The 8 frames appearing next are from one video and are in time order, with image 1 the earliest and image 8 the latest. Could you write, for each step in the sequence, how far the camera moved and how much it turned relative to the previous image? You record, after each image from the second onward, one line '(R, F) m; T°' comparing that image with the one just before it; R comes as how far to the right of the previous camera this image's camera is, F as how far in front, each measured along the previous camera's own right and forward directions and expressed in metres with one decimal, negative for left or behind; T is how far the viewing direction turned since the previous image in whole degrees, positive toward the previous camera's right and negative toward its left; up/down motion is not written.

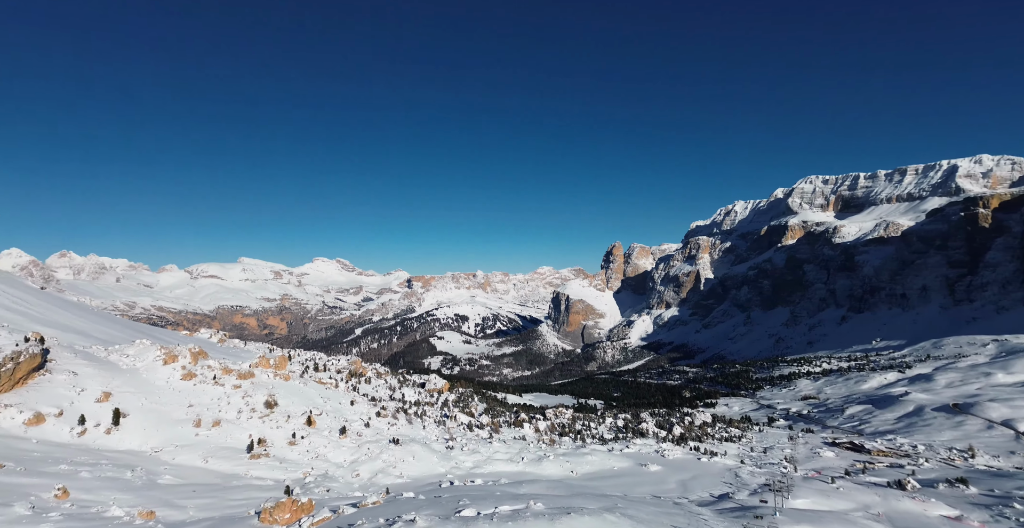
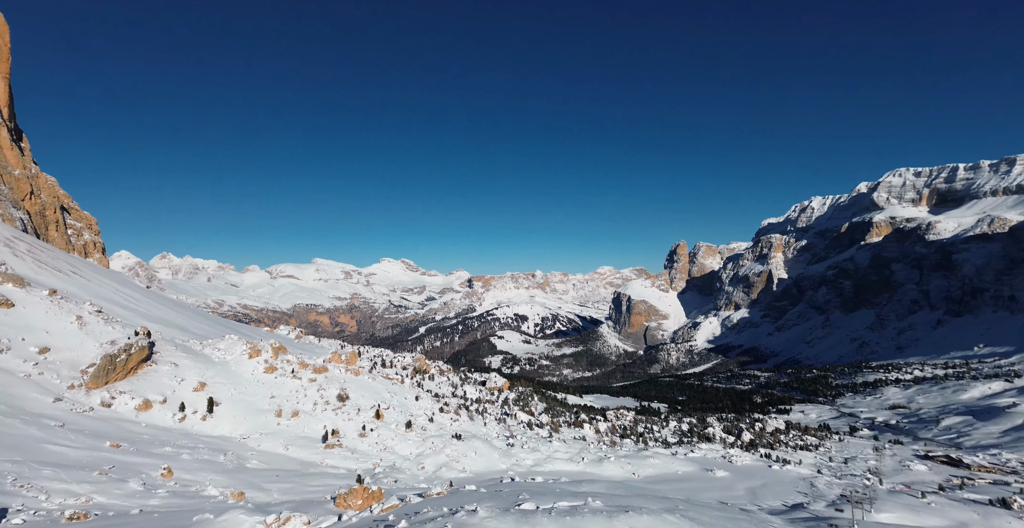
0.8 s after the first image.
(0.0, -3.1) m; -6°
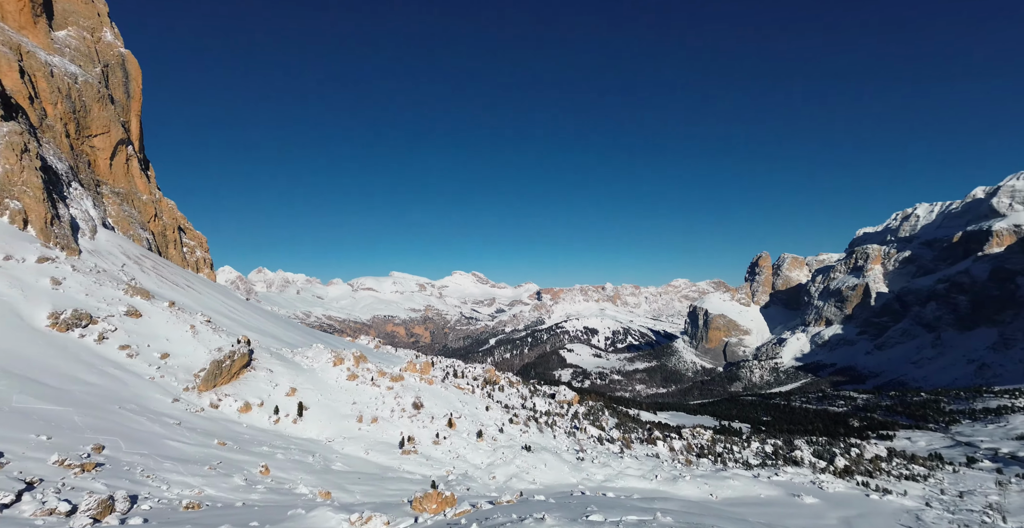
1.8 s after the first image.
(-0.3, -2.8) m; -7°
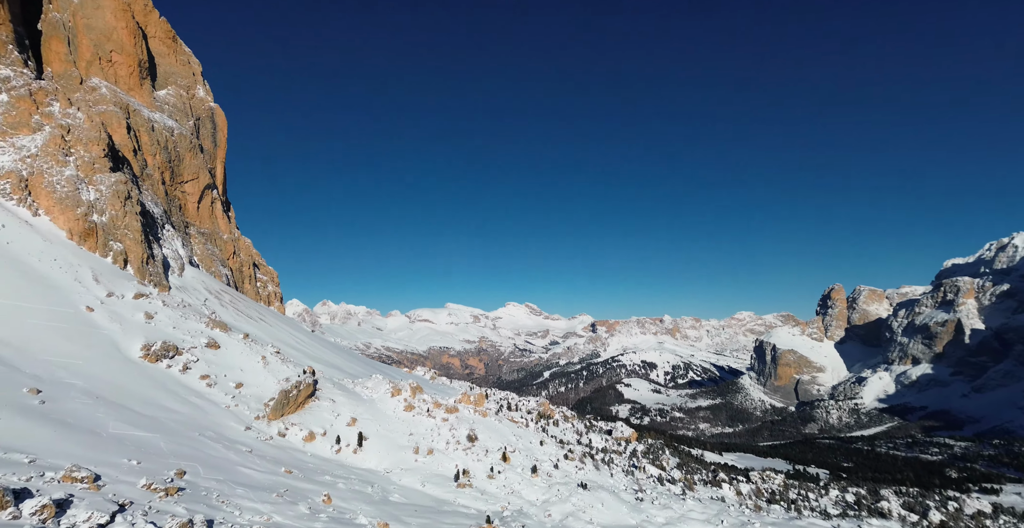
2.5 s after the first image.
(-0.5, -1.4) m; -5°
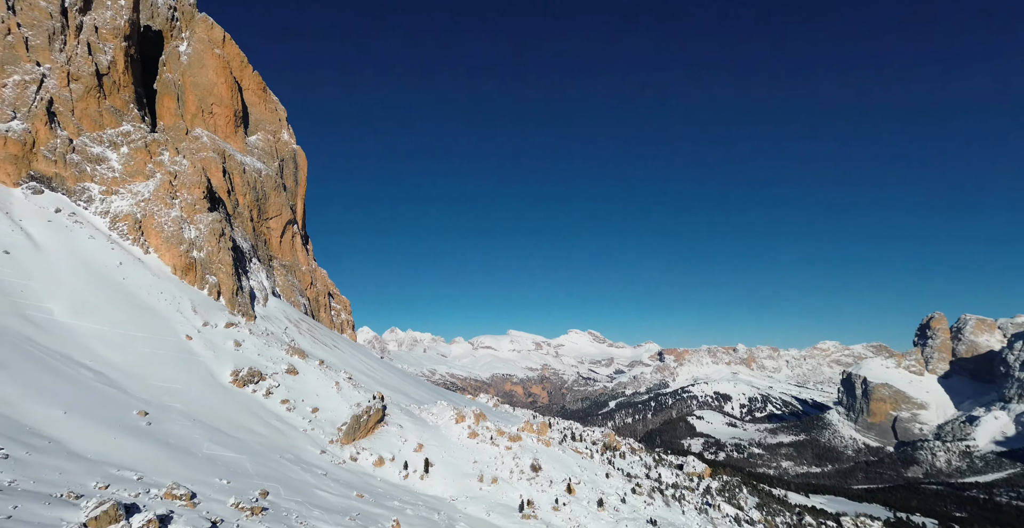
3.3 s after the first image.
(-0.4, -1.3) m; -6°
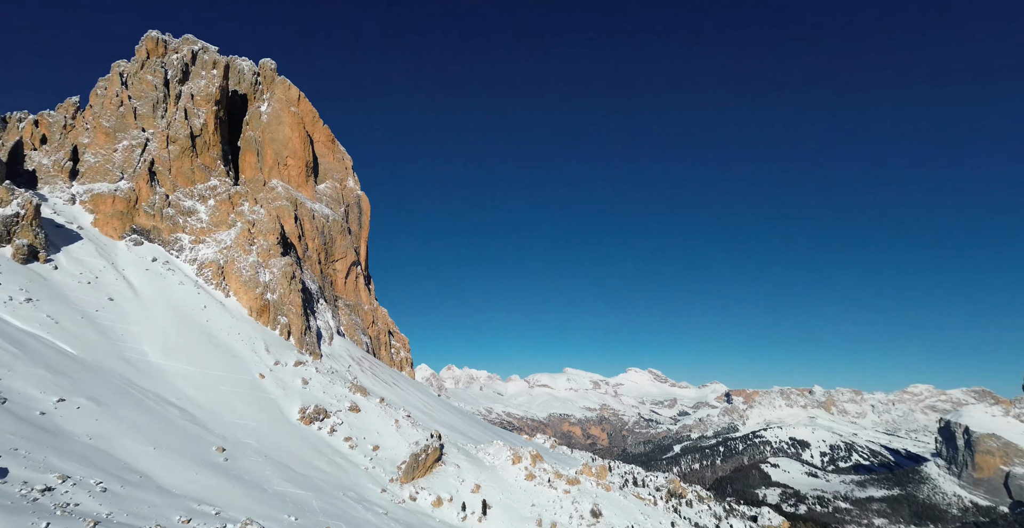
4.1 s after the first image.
(-0.2, -0.9) m; -5°
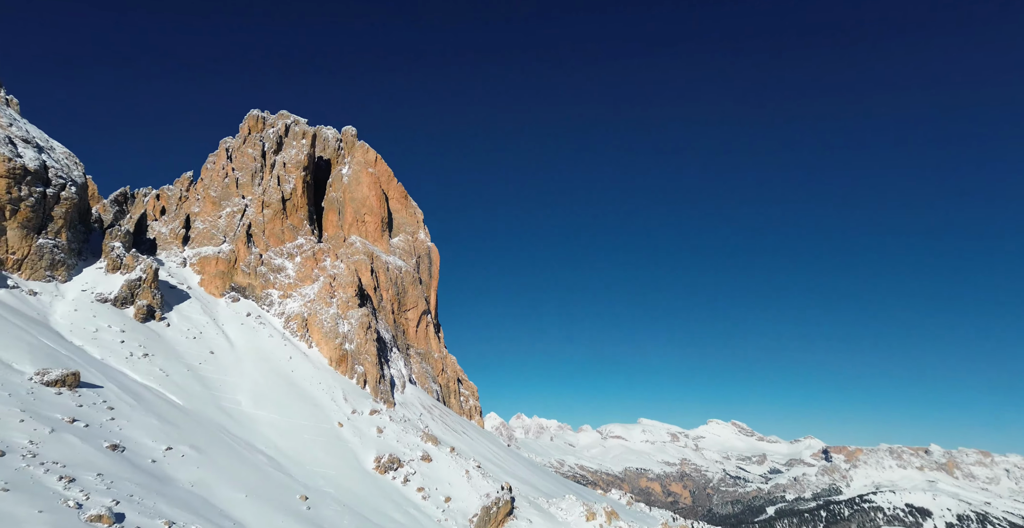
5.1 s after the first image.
(-0.3, -0.7) m; -6°
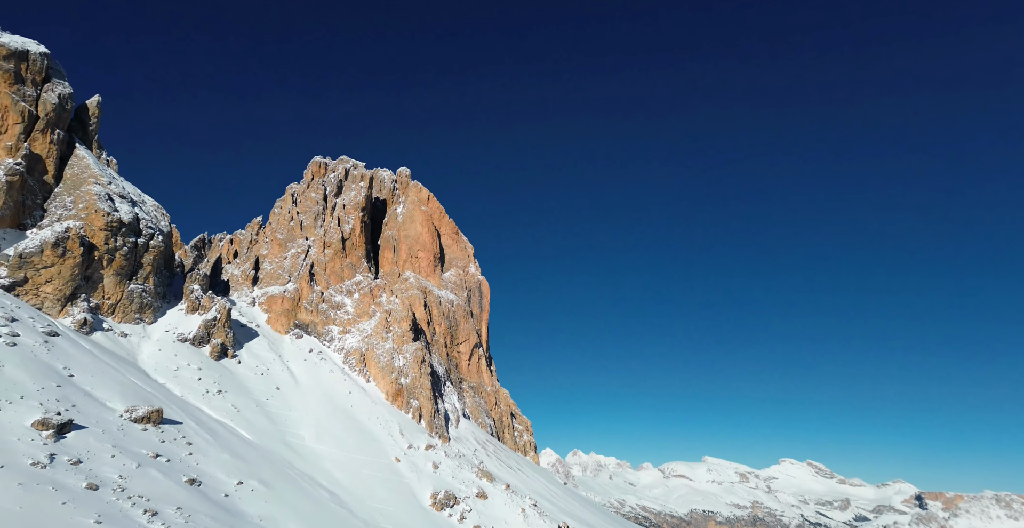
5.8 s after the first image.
(-0.3, -0.4) m; -5°
